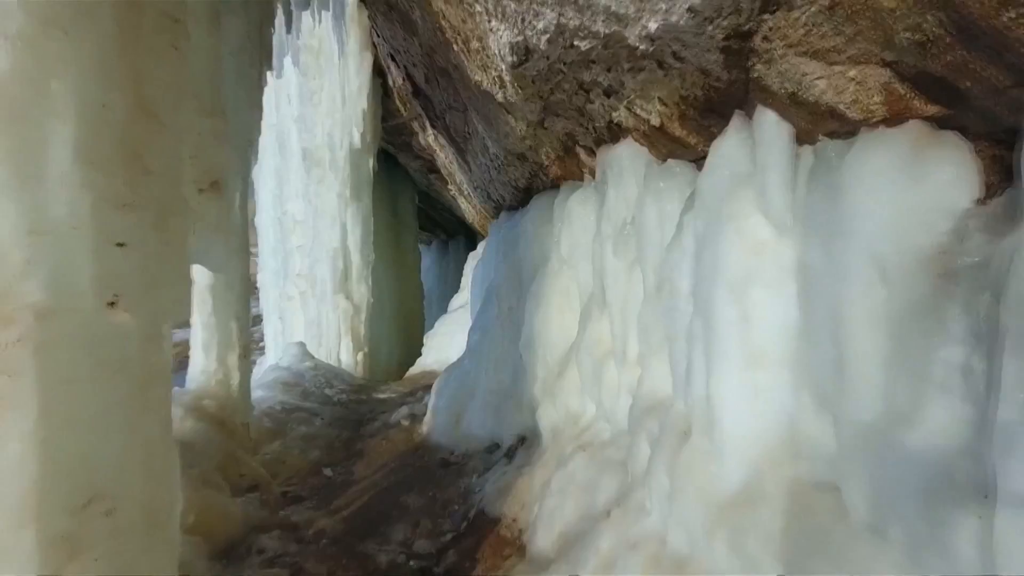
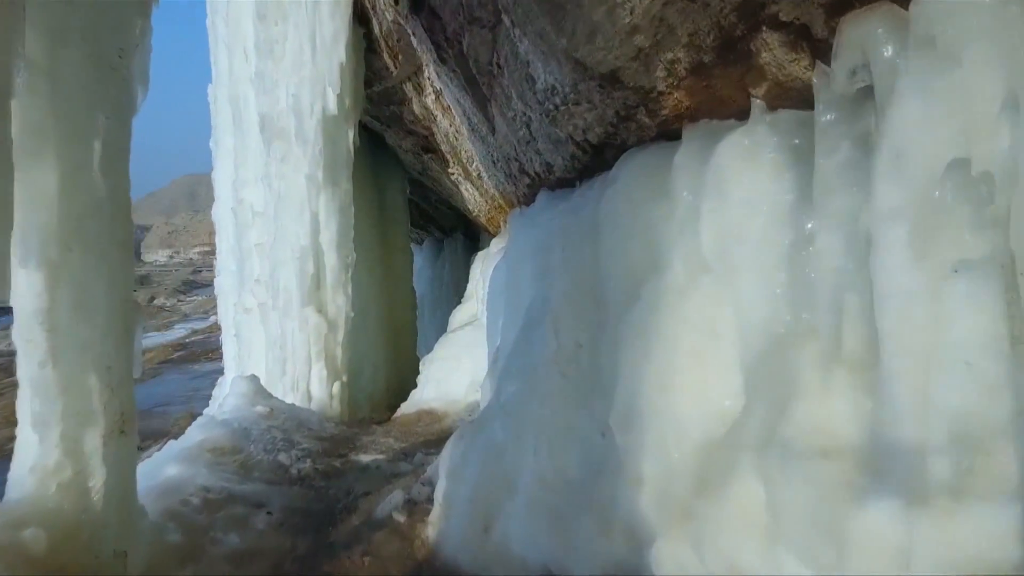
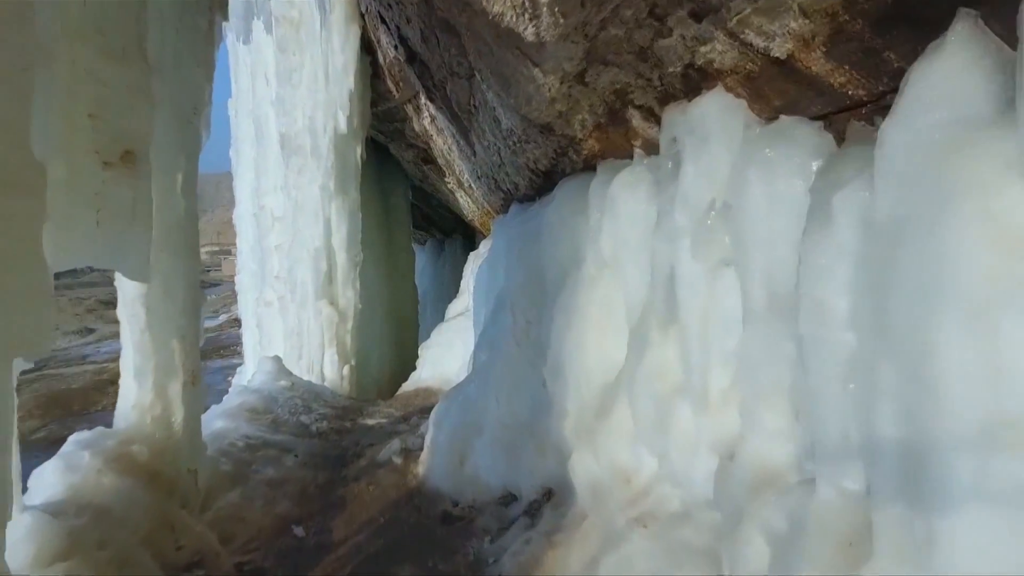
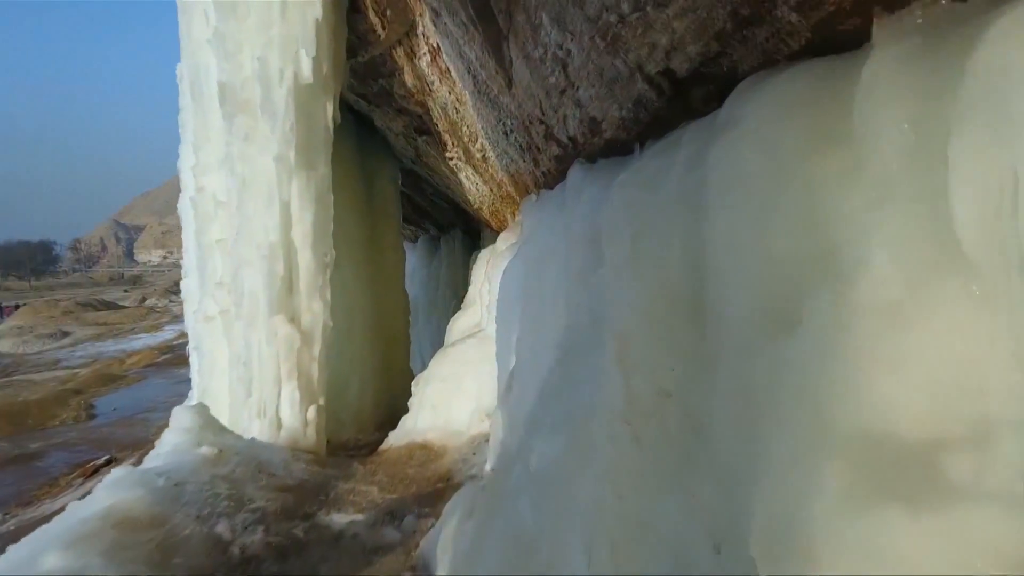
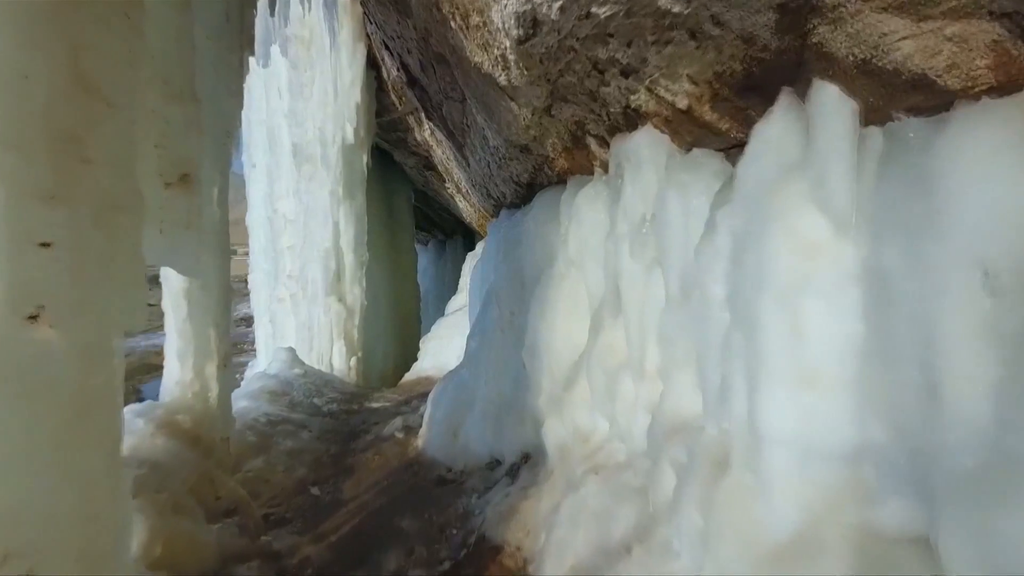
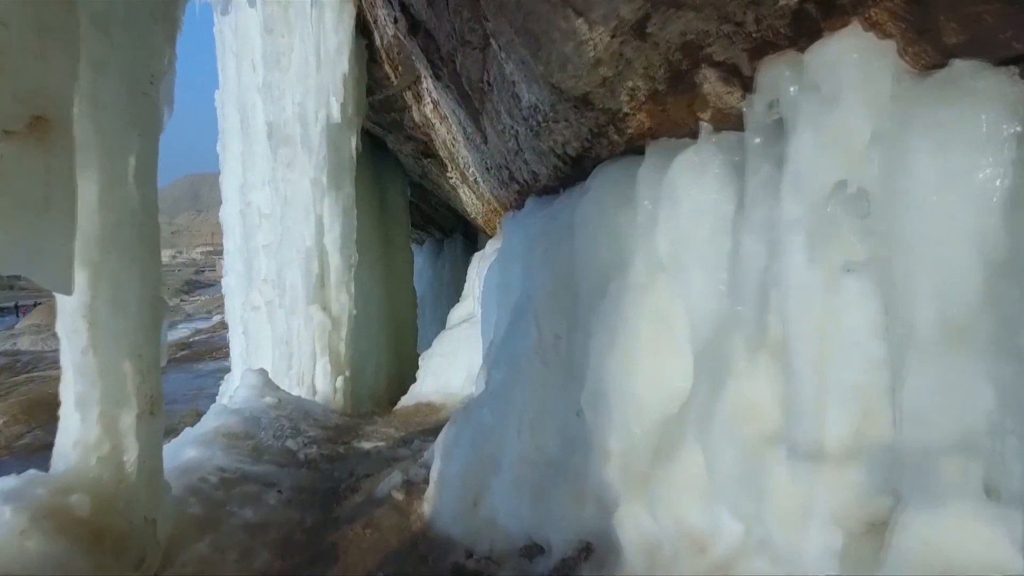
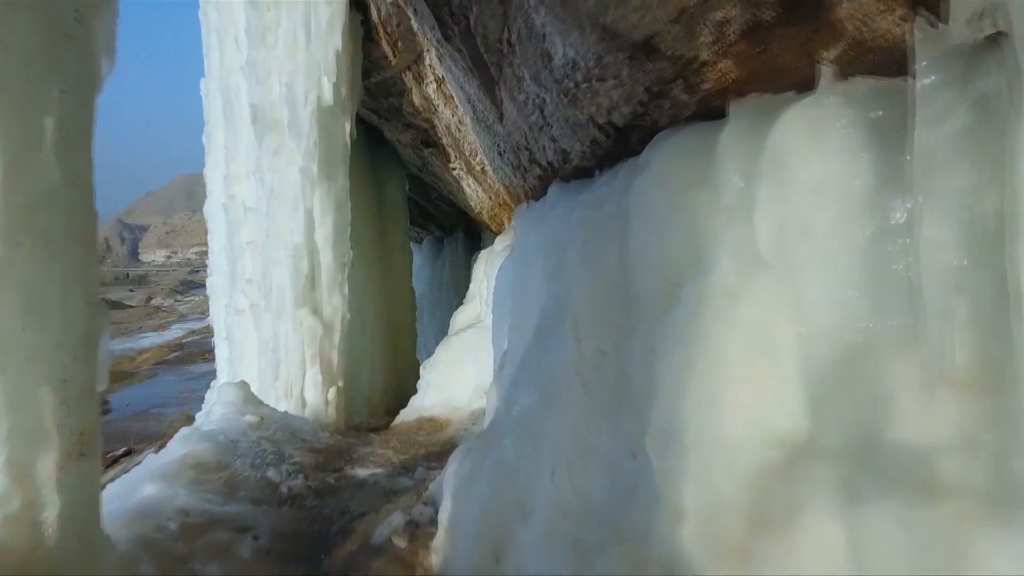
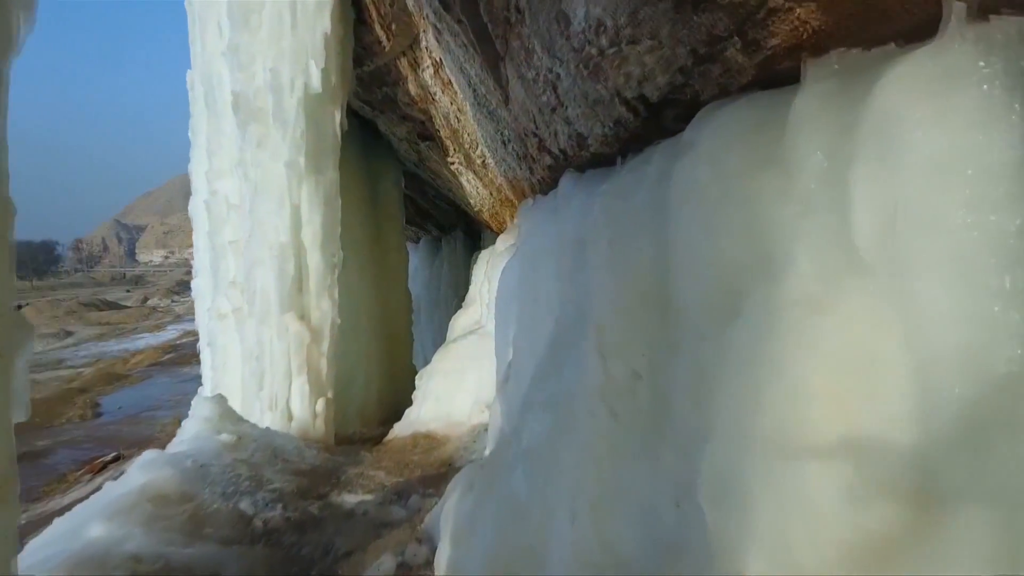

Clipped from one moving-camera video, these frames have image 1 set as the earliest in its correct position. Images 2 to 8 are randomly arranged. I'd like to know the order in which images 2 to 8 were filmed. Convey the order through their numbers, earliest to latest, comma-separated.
5, 3, 6, 2, 7, 8, 4
